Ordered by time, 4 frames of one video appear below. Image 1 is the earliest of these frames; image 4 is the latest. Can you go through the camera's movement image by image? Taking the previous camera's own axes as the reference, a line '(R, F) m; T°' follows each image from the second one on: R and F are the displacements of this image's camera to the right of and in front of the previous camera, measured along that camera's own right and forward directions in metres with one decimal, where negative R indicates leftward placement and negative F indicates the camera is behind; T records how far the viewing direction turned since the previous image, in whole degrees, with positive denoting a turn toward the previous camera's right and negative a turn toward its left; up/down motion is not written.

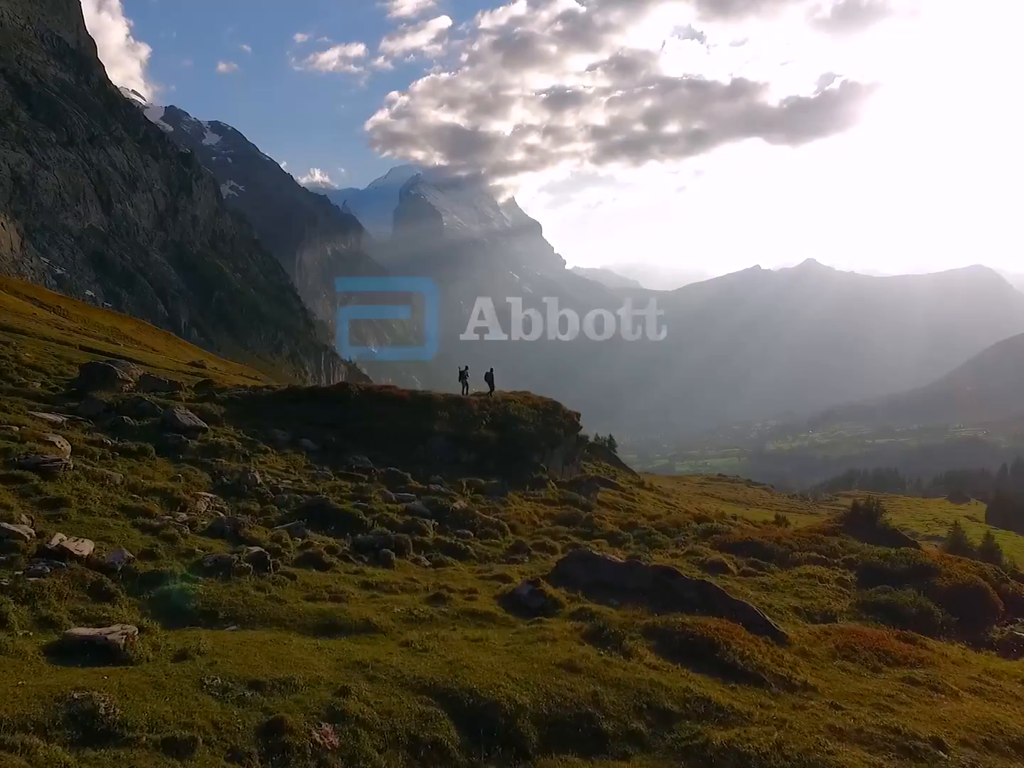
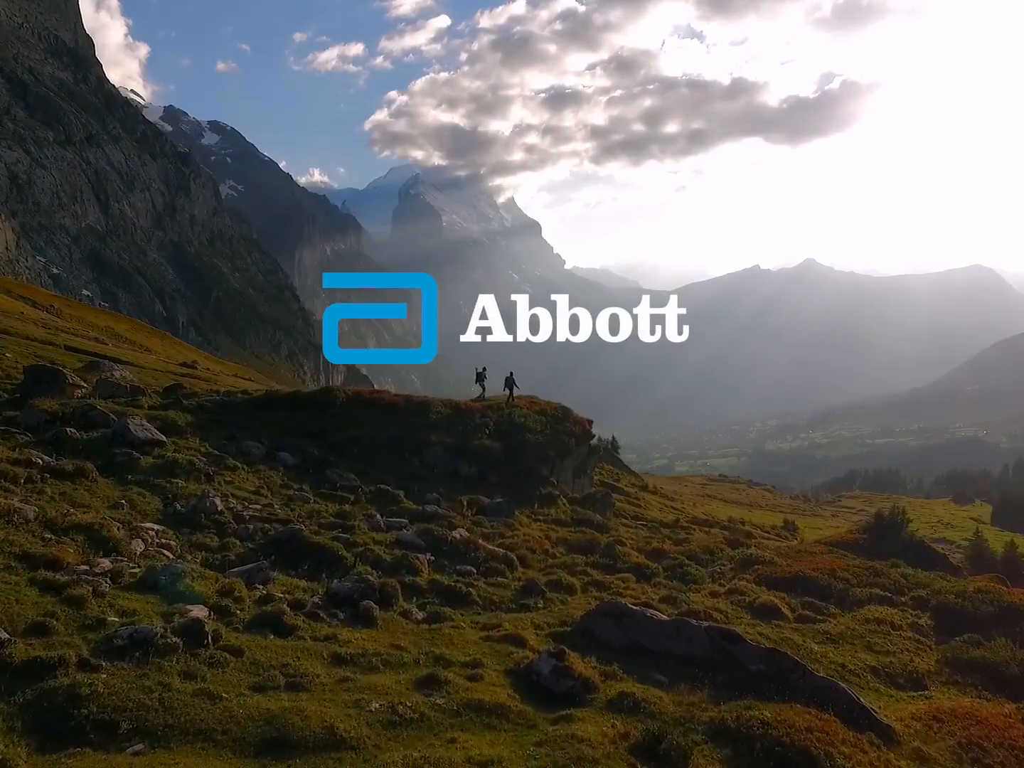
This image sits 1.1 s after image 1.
(-0.3, +5.1) m; 0°
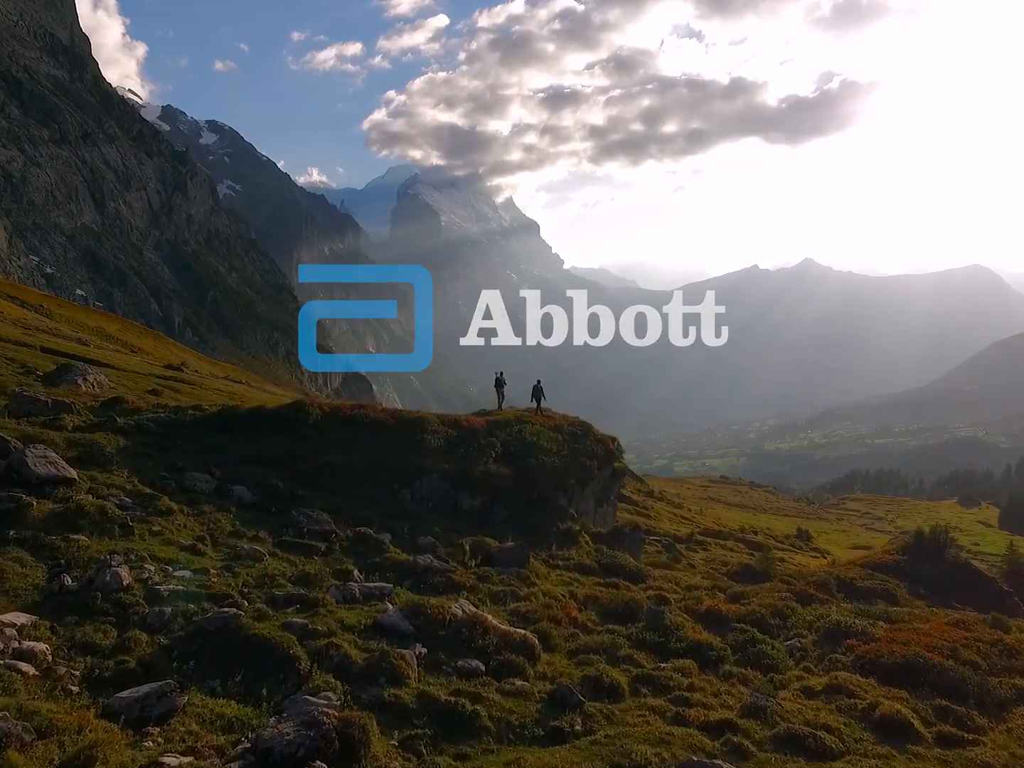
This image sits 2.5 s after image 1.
(-0.5, +7.4) m; 0°
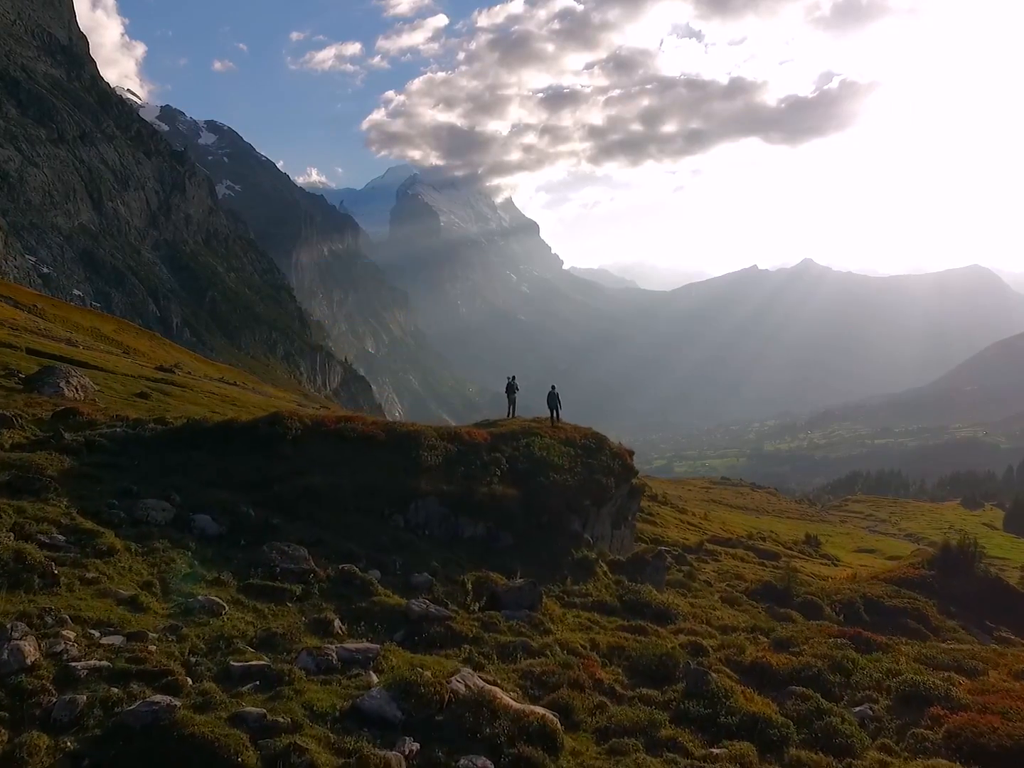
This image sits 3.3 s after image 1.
(-0.3, +4.2) m; 0°
